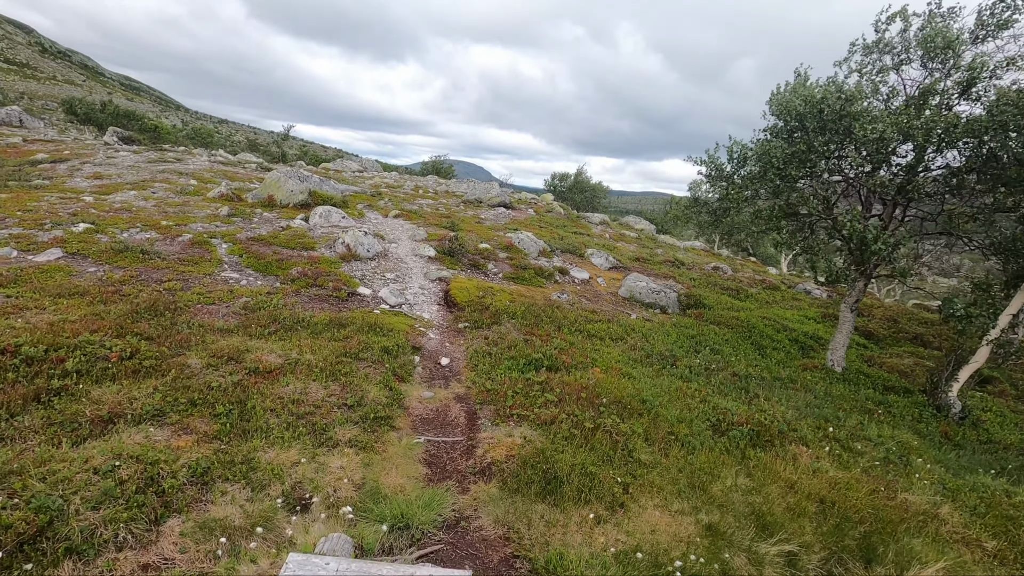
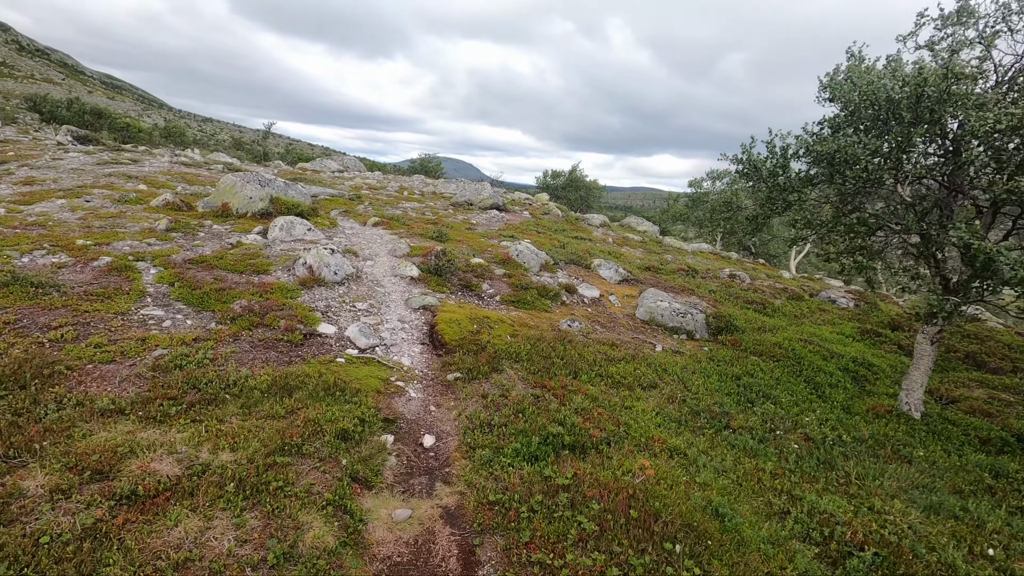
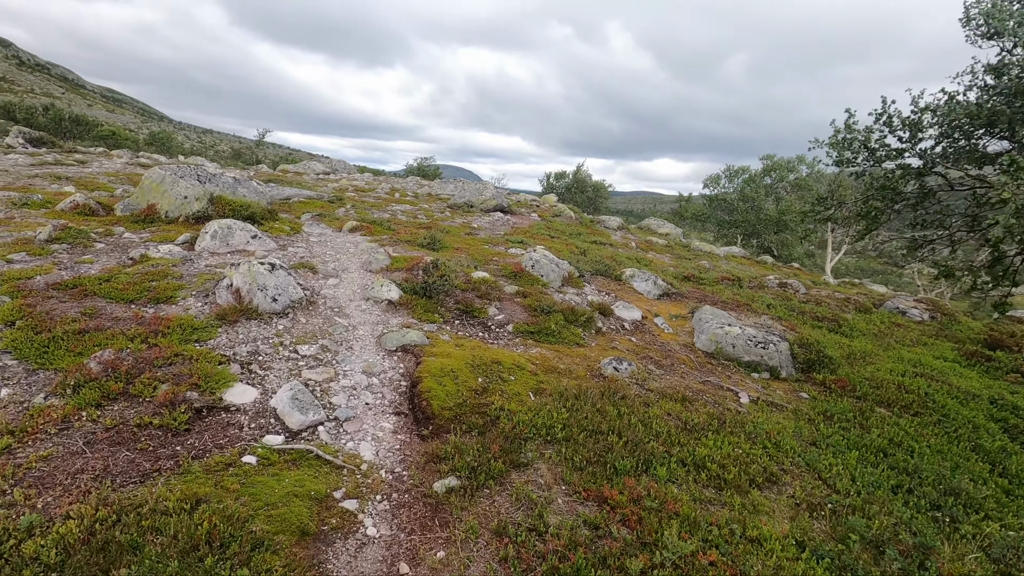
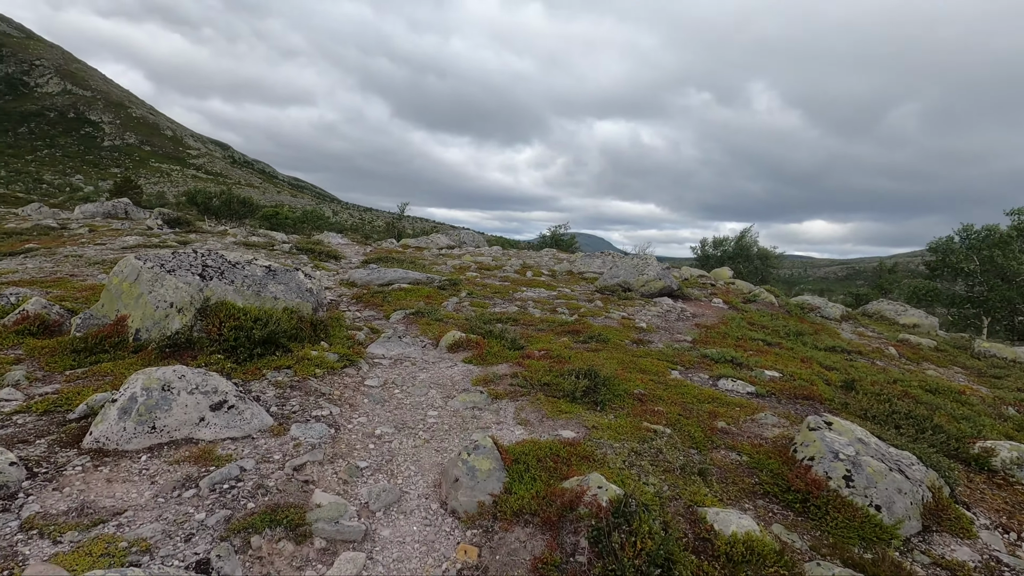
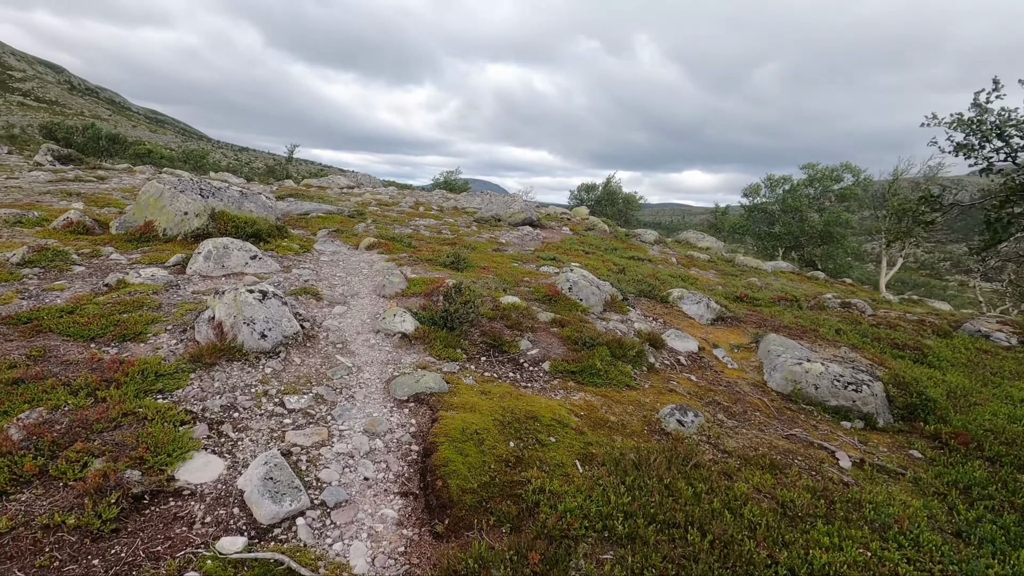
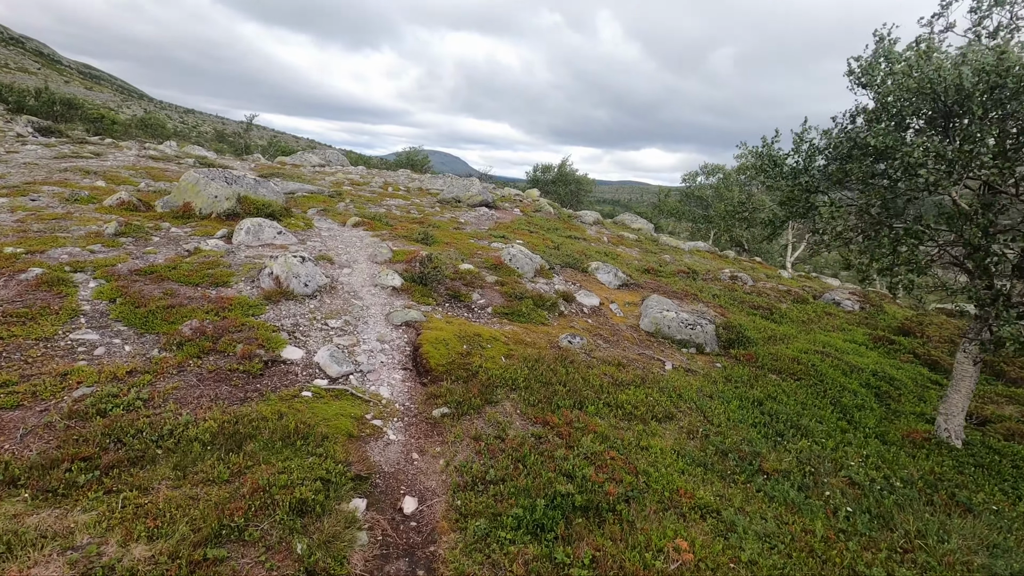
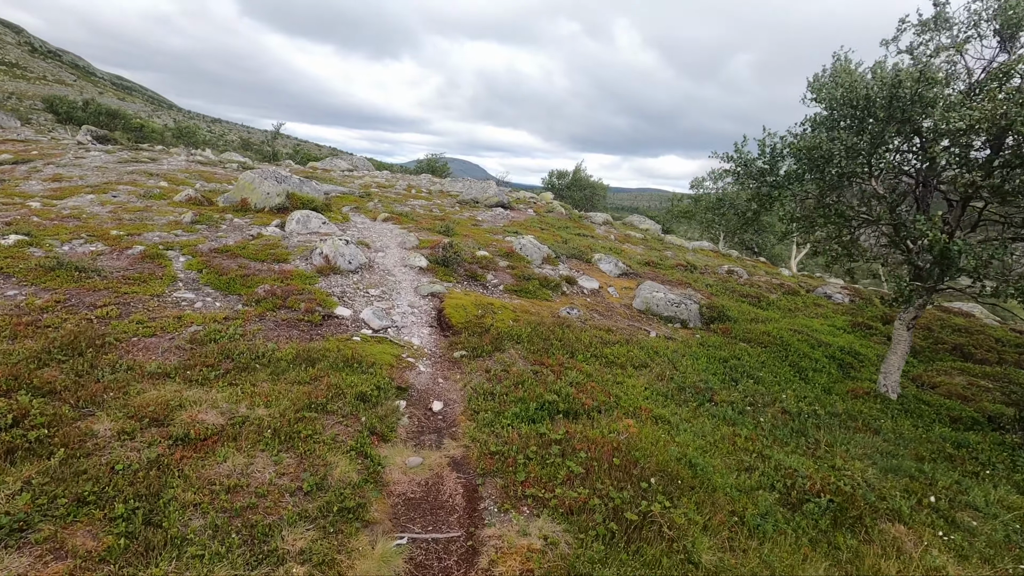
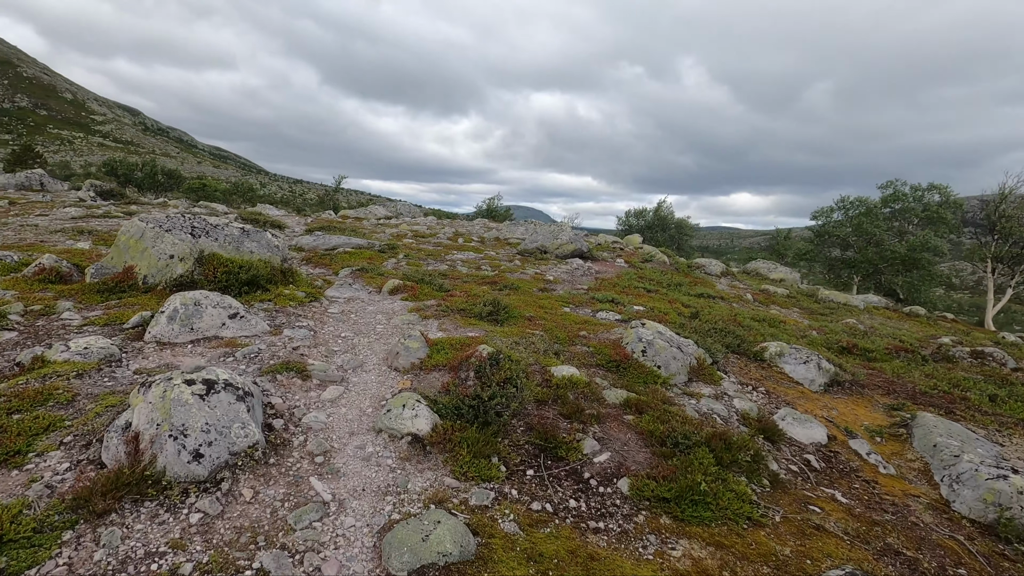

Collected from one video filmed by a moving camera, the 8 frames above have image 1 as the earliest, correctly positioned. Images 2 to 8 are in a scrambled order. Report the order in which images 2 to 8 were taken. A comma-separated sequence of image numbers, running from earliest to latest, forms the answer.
7, 2, 6, 3, 5, 8, 4
